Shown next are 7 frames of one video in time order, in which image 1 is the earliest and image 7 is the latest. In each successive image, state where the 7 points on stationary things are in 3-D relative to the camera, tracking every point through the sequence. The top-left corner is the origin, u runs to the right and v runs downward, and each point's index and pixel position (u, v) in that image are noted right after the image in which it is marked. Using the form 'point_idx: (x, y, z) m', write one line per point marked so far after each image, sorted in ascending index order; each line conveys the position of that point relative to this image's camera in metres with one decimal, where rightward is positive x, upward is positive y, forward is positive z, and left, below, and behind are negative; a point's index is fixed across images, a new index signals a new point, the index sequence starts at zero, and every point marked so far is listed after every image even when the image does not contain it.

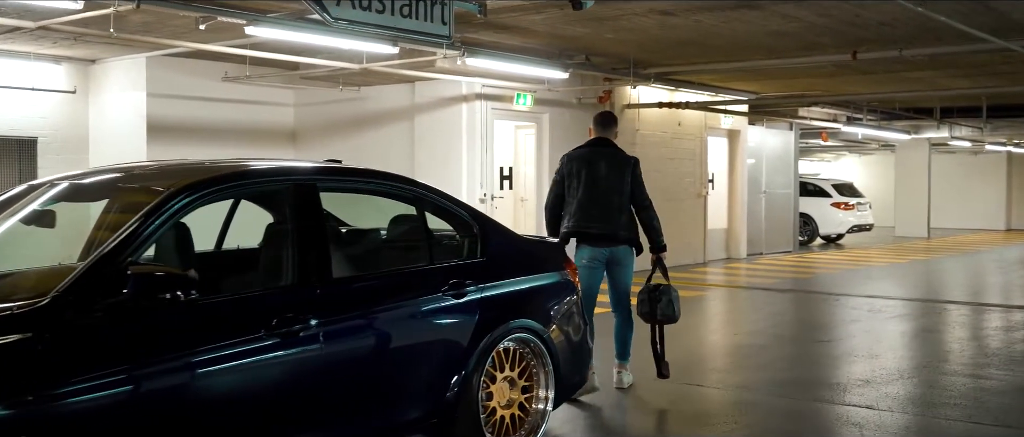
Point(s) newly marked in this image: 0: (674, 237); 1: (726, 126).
0: (+2.9, -0.3, +16.9) m
1: (+4.0, +1.8, +18.1) m
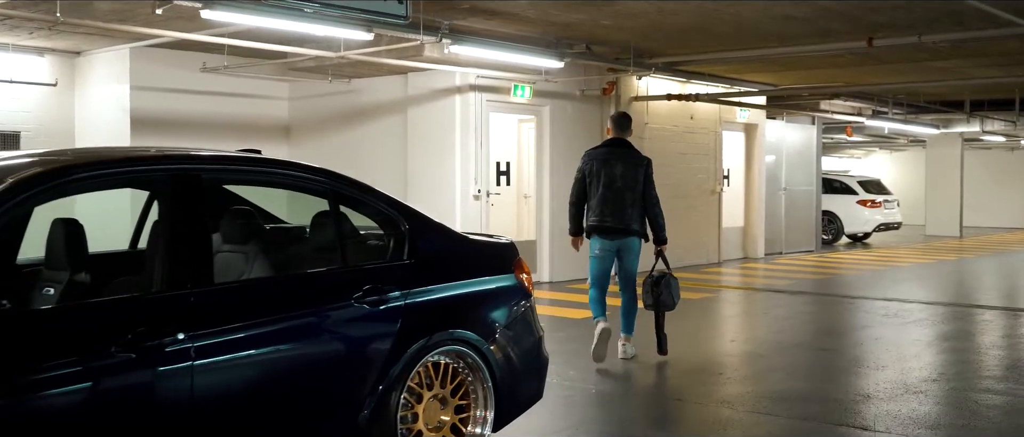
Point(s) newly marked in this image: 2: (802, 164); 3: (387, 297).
0: (+2.9, -0.3, +16.1) m
1: (+4.2, +1.8, +17.4) m
2: (+6.0, +1.2, +19.9) m
3: (-0.6, -0.4, +4.5) m
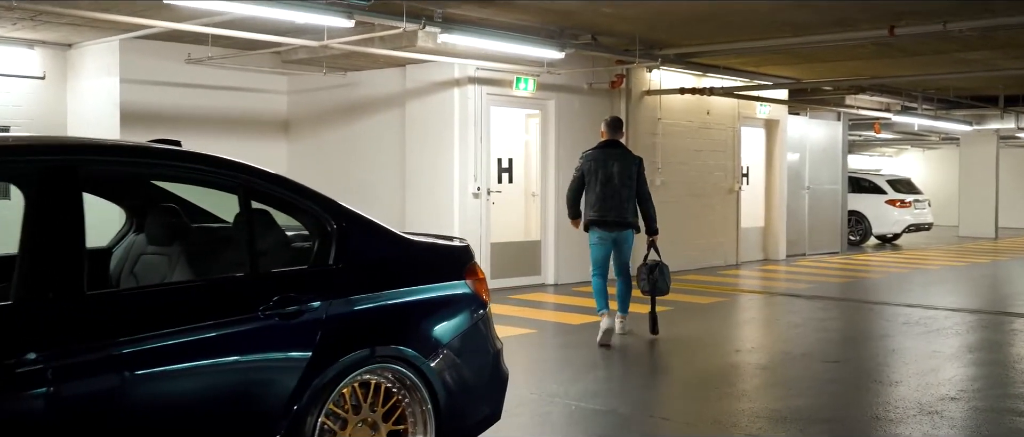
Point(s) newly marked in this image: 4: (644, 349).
0: (+3.1, -0.3, +15.5) m
1: (+4.4, +1.8, +16.7) m
2: (+6.3, +1.2, +19.1) m
3: (-0.8, -0.4, +3.9) m
4: (+1.3, -1.2, +9.2) m
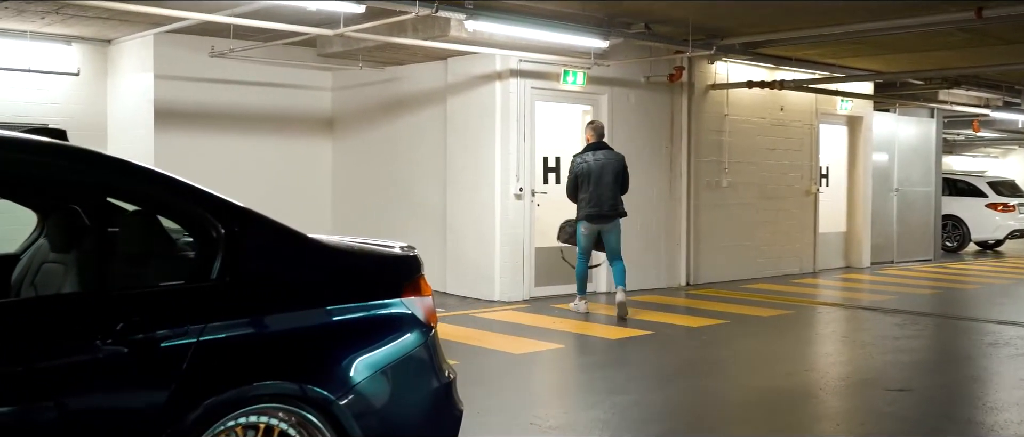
0: (+3.9, -0.4, +14.3) m
1: (+5.3, +1.7, +15.4) m
2: (+7.5, +1.1, +17.7) m
3: (-1.1, -0.4, +3.2) m
4: (+1.5, -1.3, +8.3) m
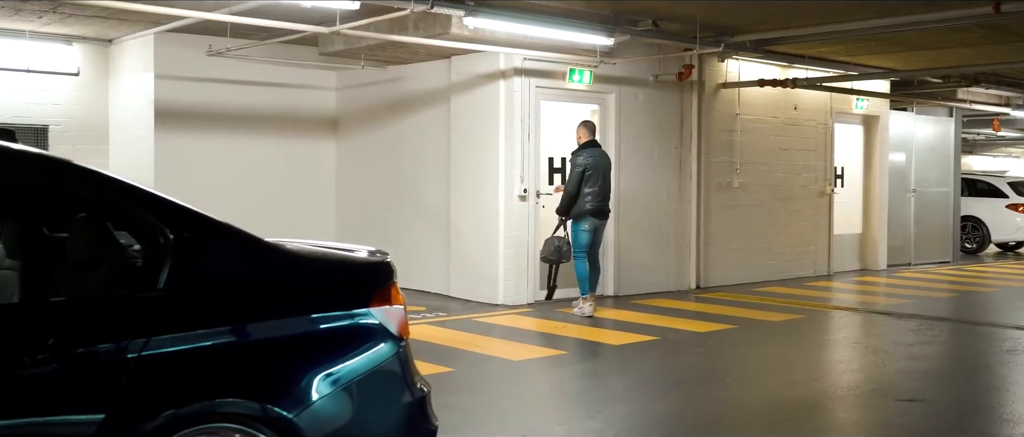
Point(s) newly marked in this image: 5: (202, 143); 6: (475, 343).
0: (+4.0, -0.4, +14.0) m
1: (+5.5, +1.7, +15.1) m
2: (+7.7, +1.0, +17.3) m
3: (-1.2, -0.4, +3.0) m
4: (+1.5, -1.3, +8.0) m
5: (-3.9, +1.0, +12.0) m
6: (-0.3, -1.2, +9.0) m
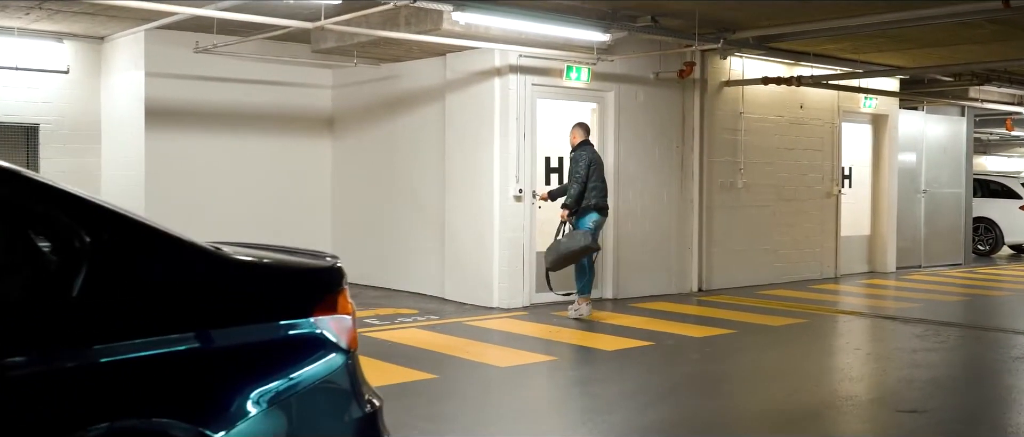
0: (+4.0, -0.4, +13.7) m
1: (+5.5, +1.7, +14.7) m
2: (+7.7, +1.0, +16.9) m
3: (-1.3, -0.4, +2.8) m
4: (+1.4, -1.3, +7.7) m
5: (-3.9, +0.9, +11.8) m
6: (-0.4, -1.2, +8.7) m
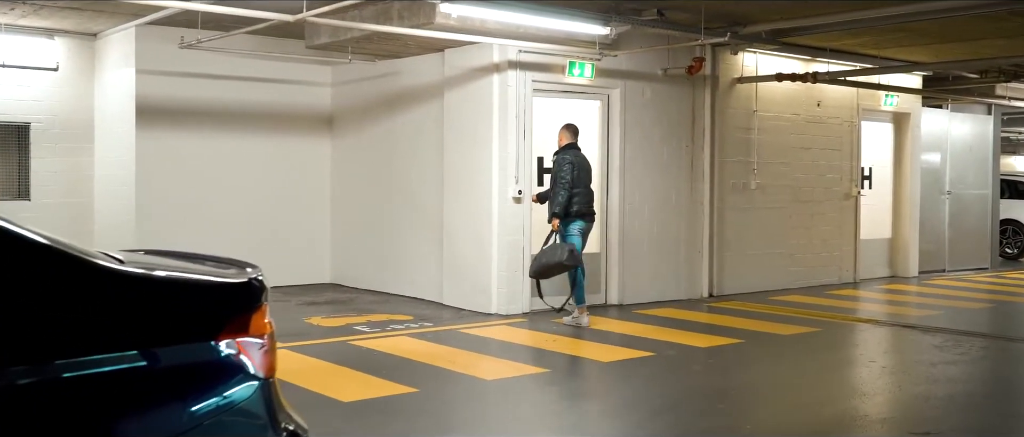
0: (+4.1, -0.4, +13.2) m
1: (+5.6, +1.6, +14.2) m
2: (+7.9, +1.0, +16.3) m
3: (-1.6, -0.4, +2.4) m
4: (+1.4, -1.3, +7.3) m
5: (-3.9, +0.9, +11.5) m
6: (-0.5, -1.2, +8.3) m
